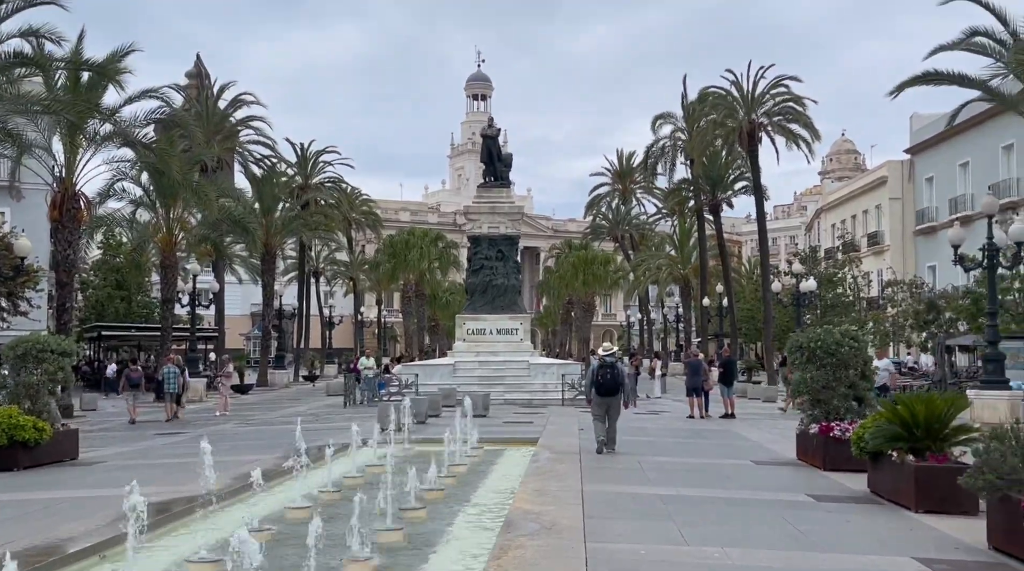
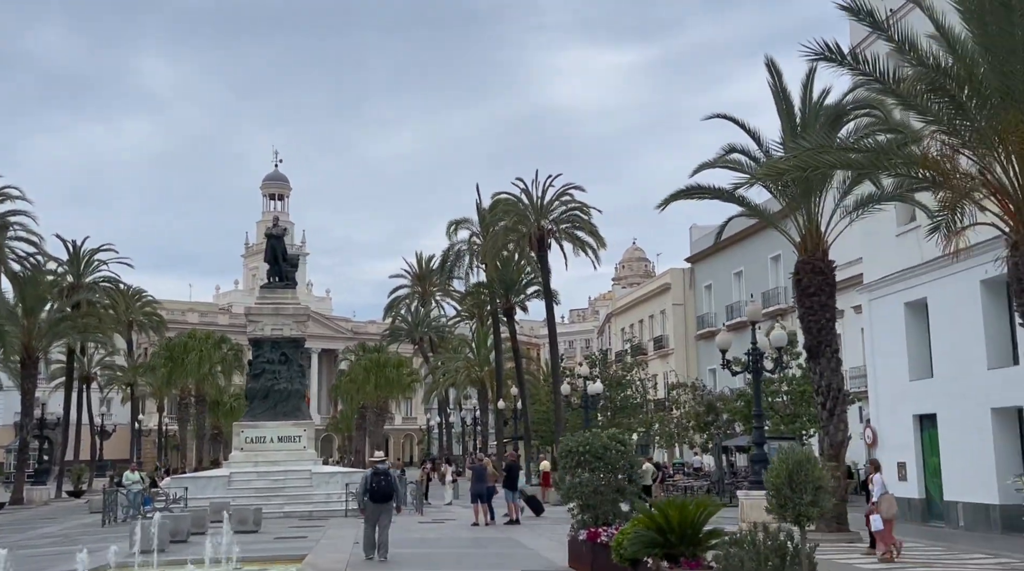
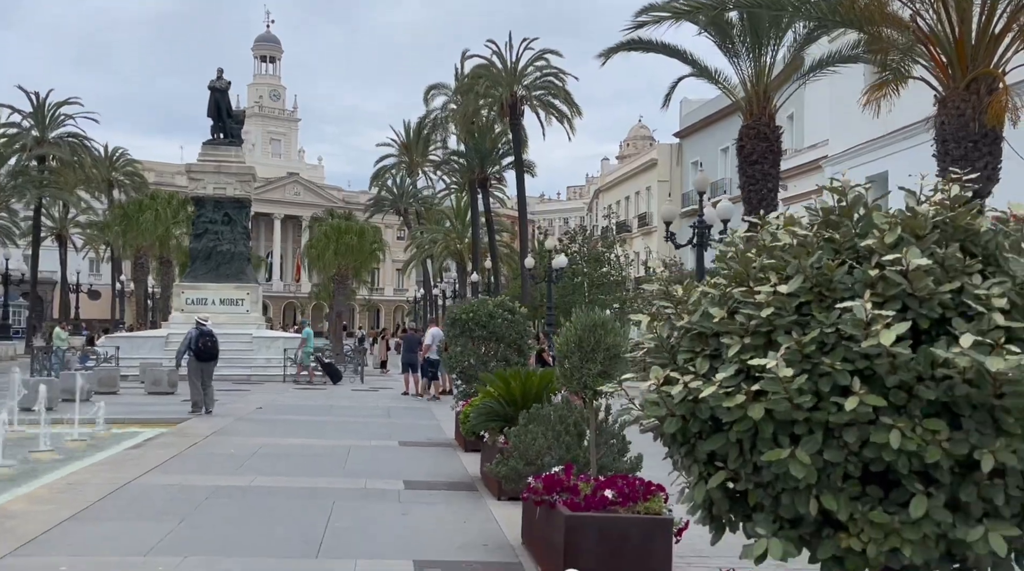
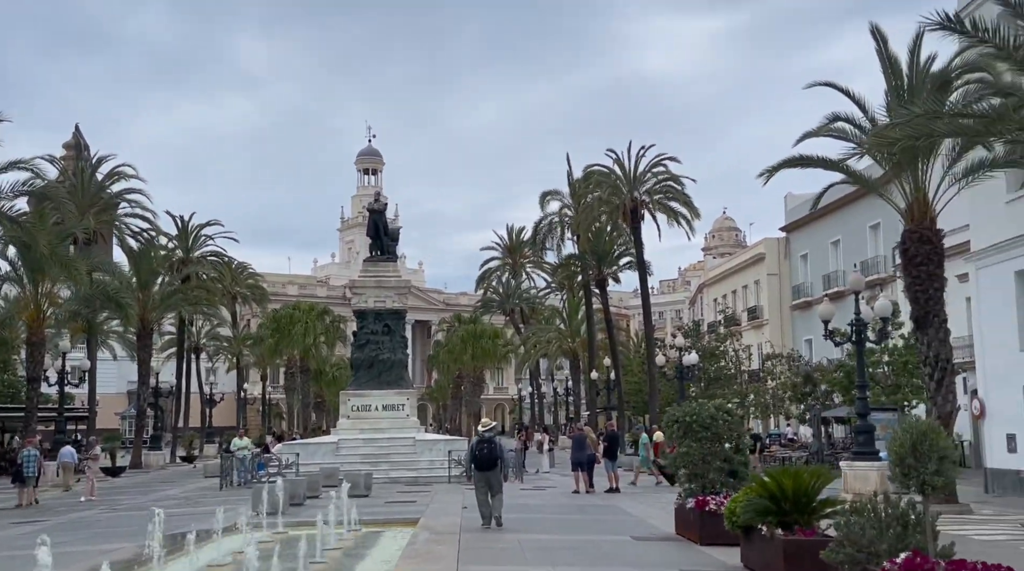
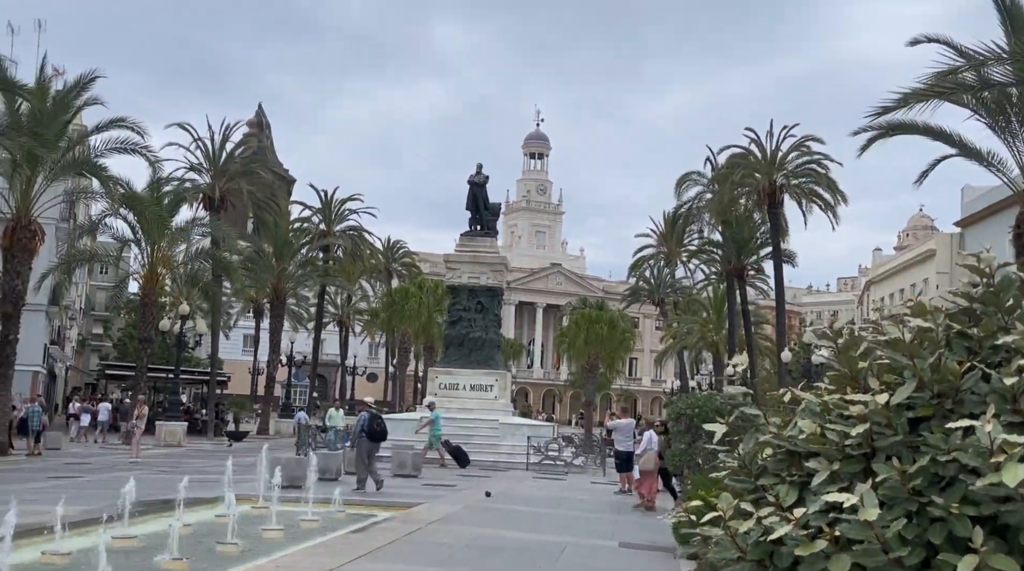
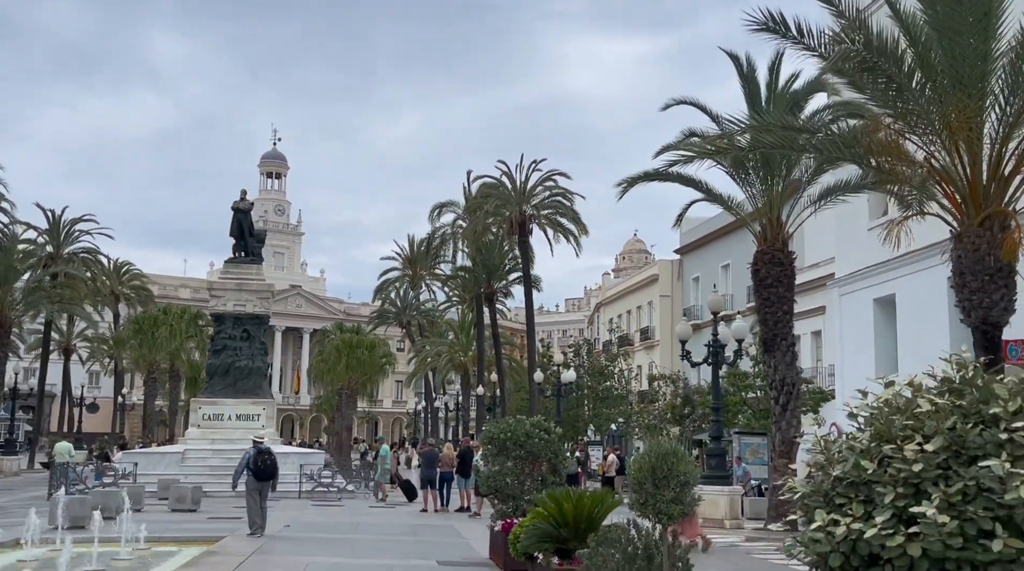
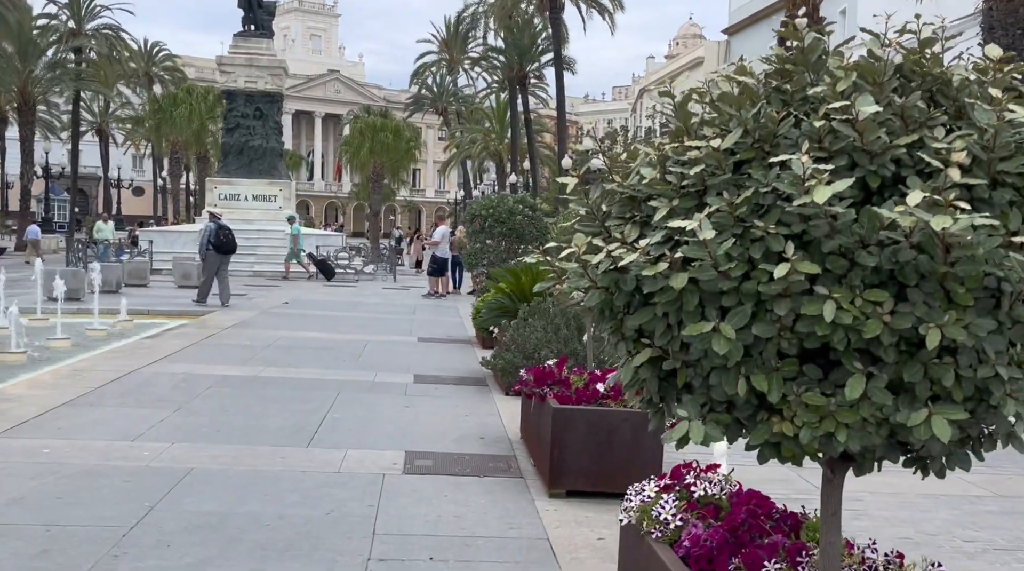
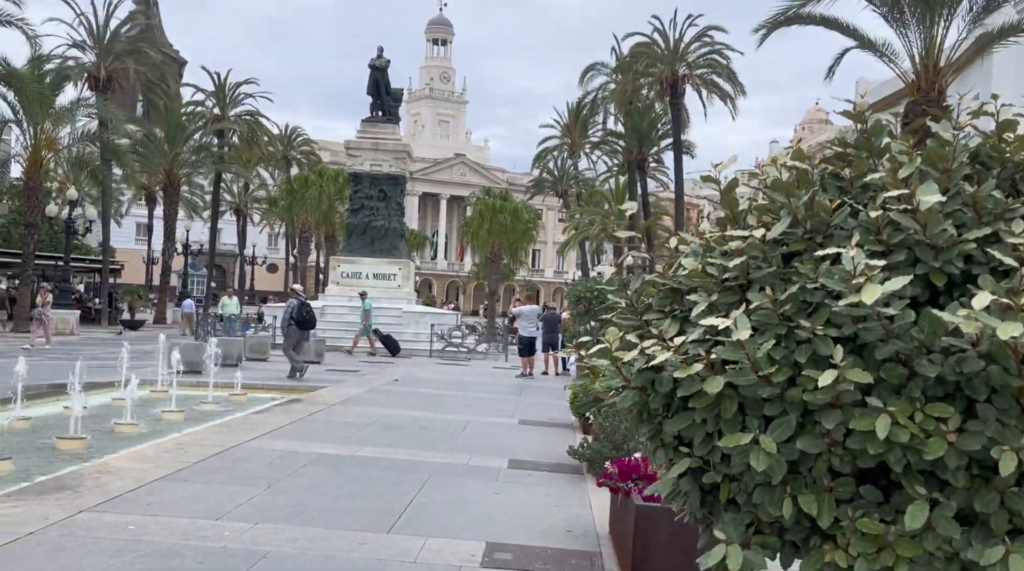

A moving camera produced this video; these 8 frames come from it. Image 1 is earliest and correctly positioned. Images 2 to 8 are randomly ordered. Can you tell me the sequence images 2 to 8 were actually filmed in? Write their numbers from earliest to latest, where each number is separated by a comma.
4, 2, 6, 3, 7, 8, 5
